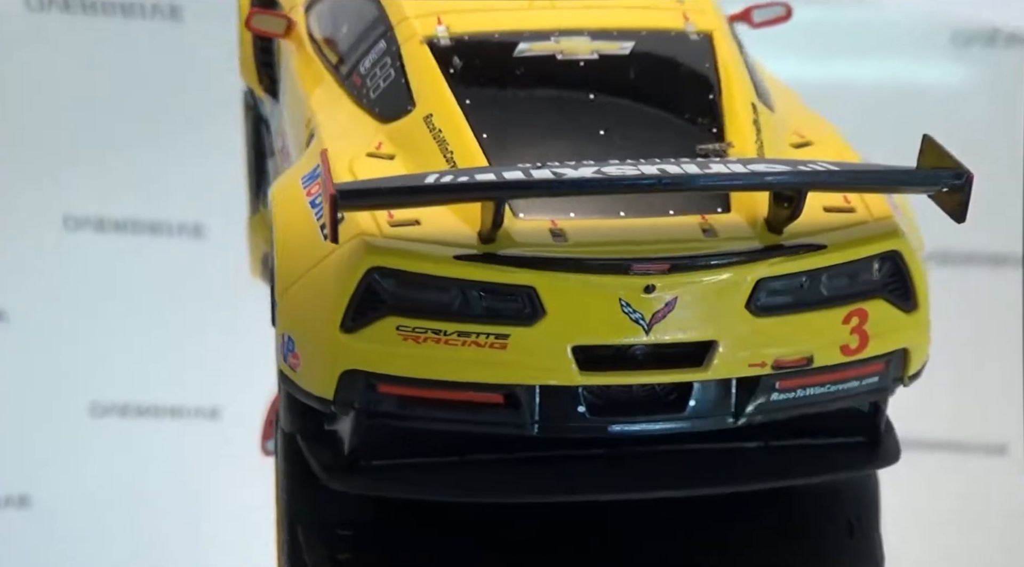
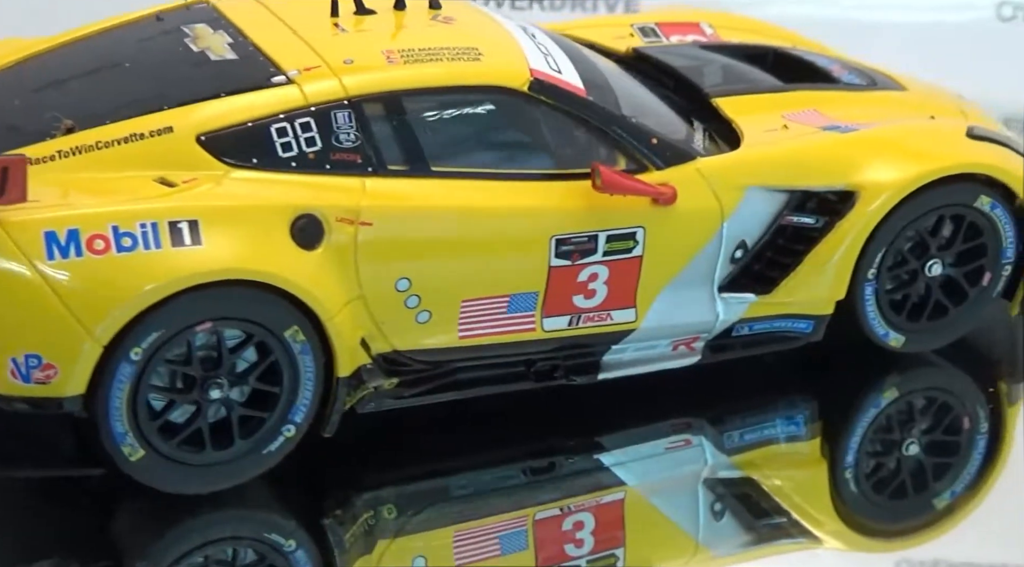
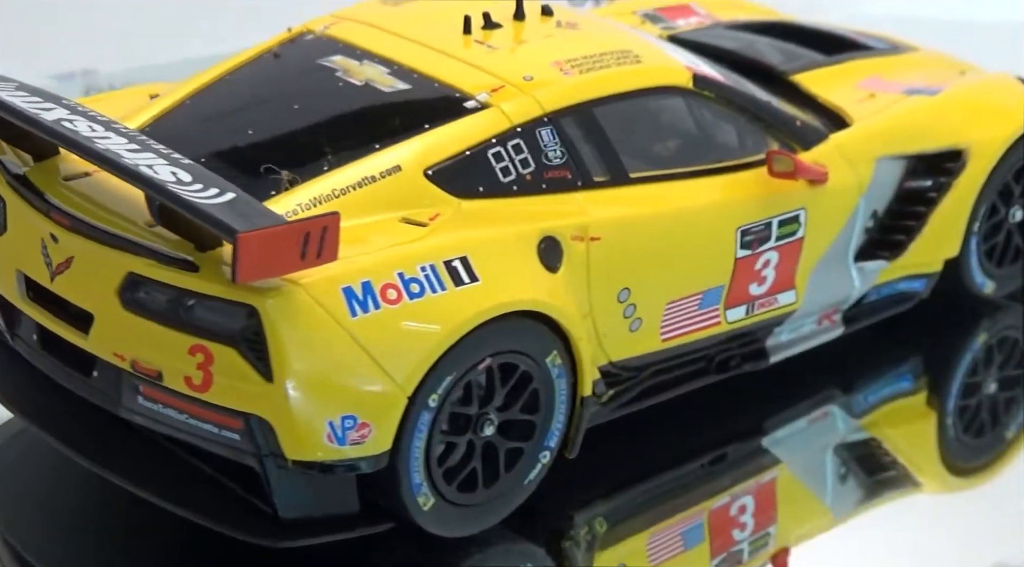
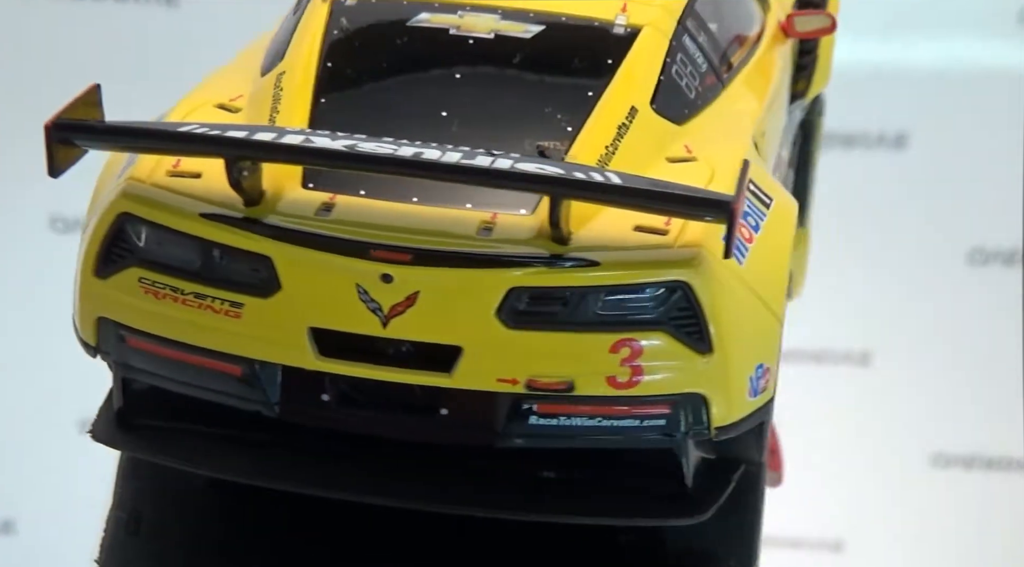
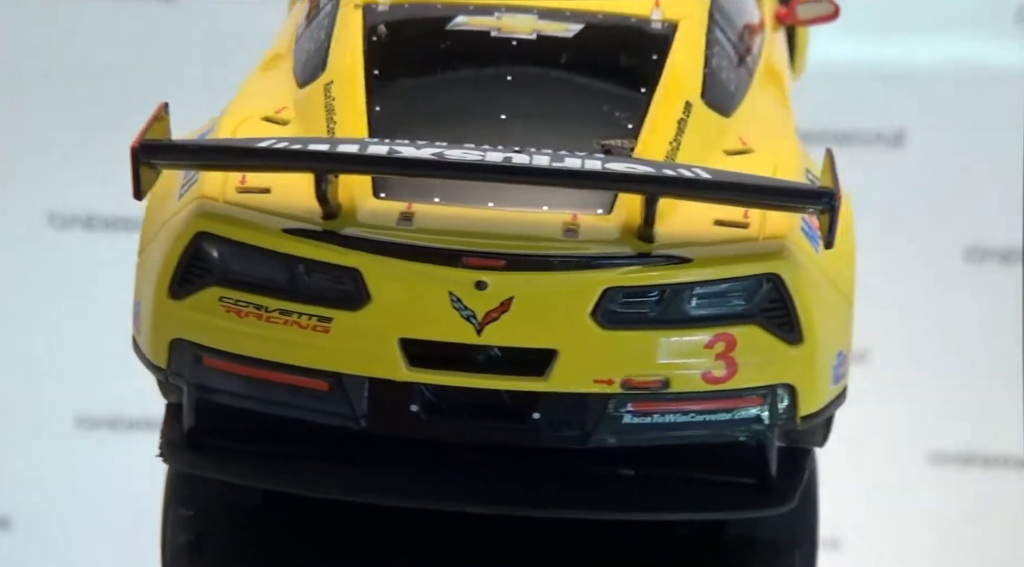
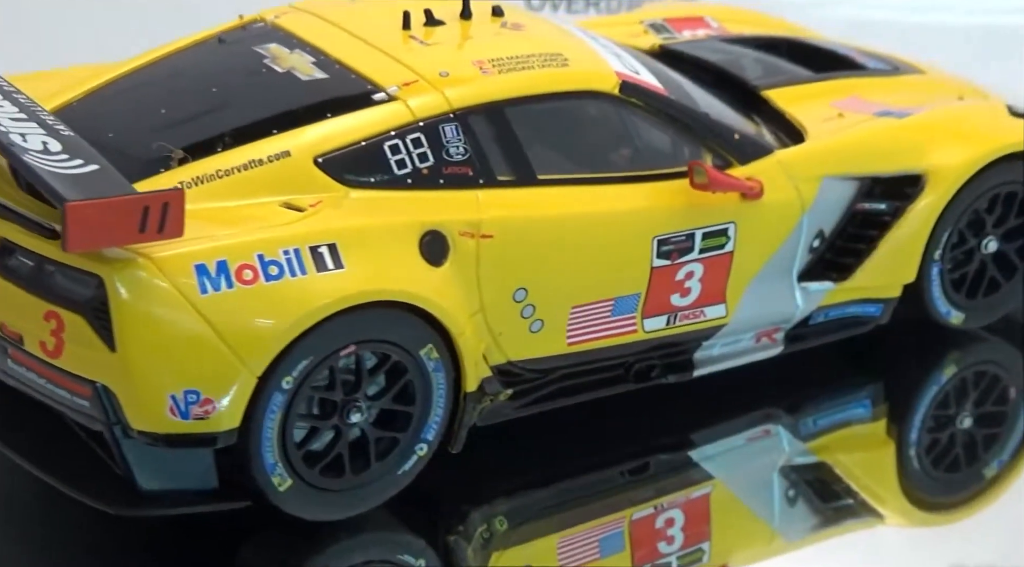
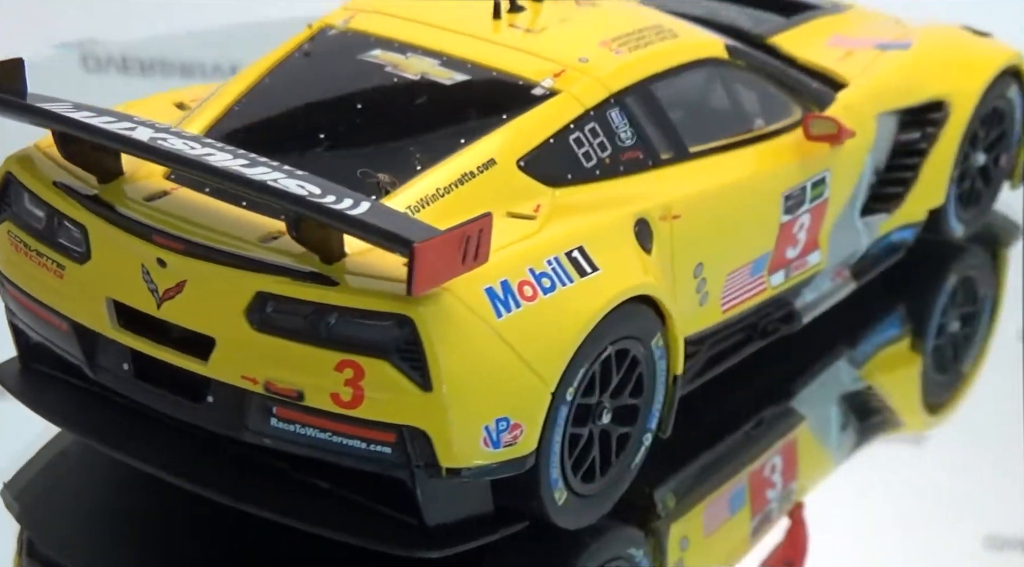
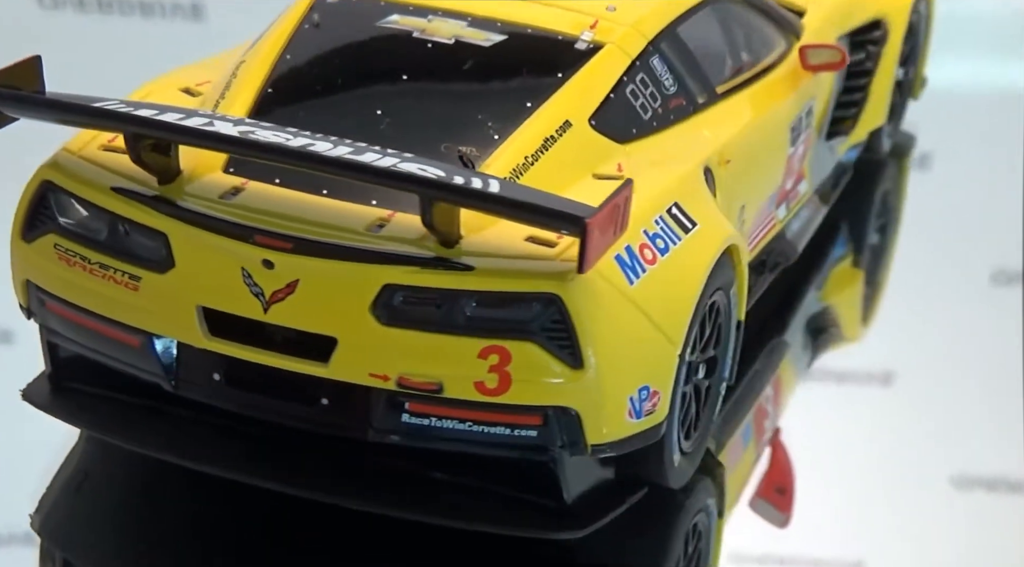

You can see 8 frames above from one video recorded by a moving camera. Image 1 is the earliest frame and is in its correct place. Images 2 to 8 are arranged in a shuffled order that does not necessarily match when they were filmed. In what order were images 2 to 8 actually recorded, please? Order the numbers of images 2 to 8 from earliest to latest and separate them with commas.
5, 4, 8, 7, 3, 6, 2
